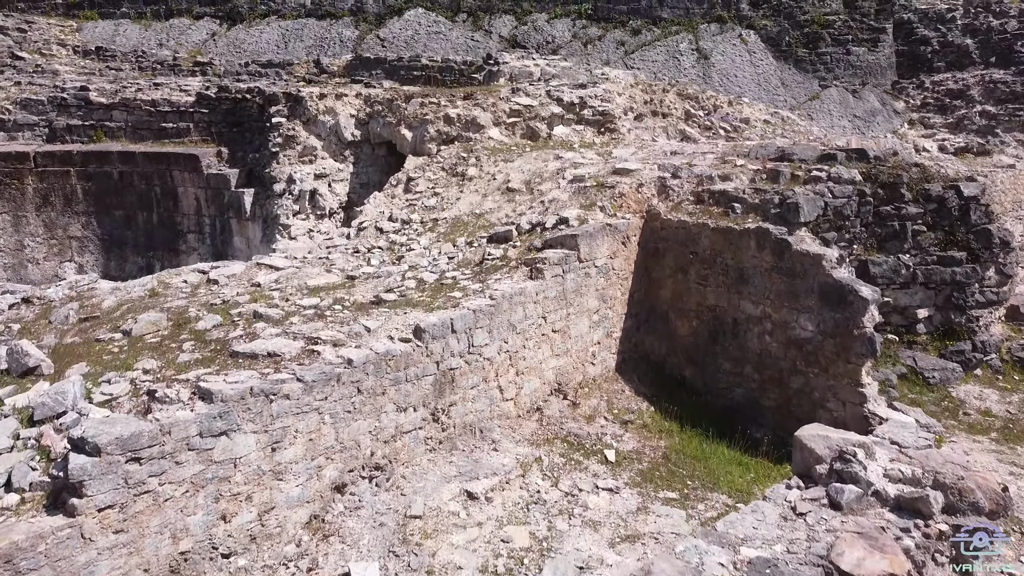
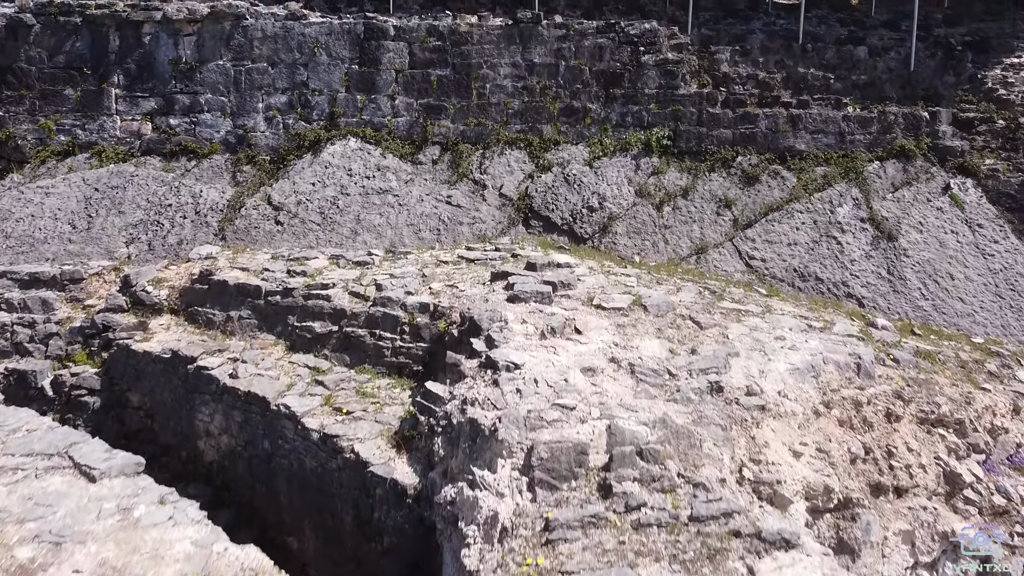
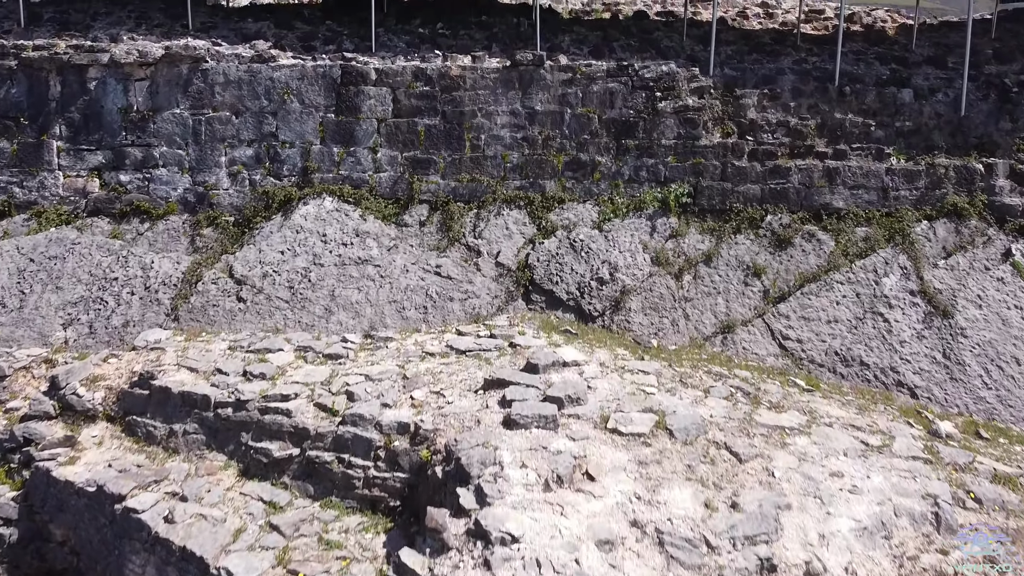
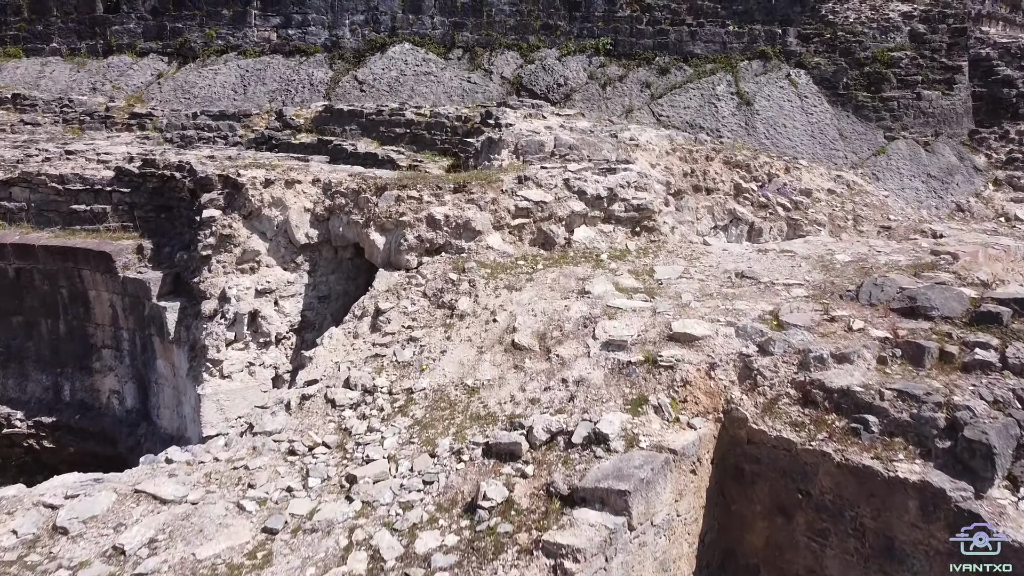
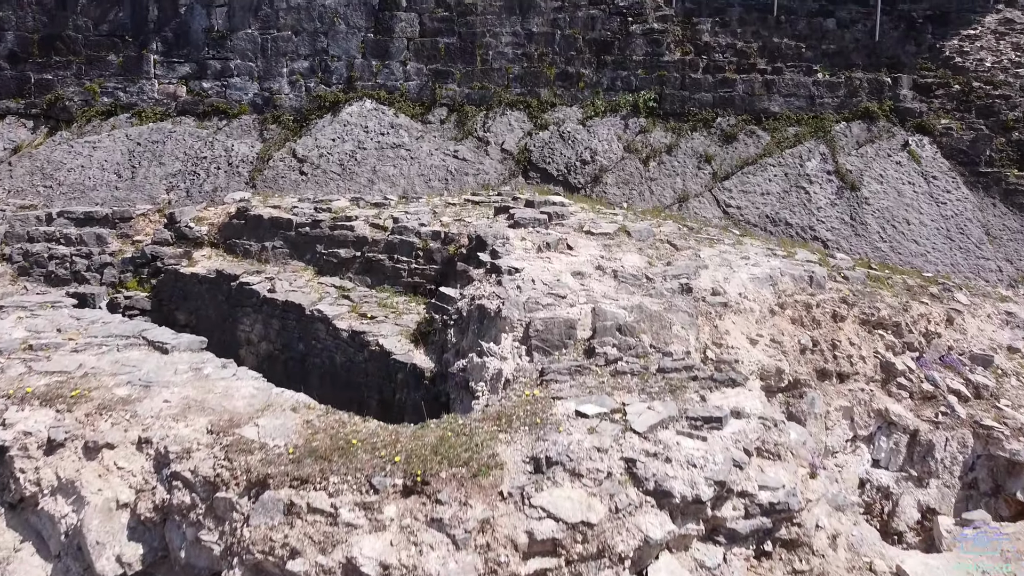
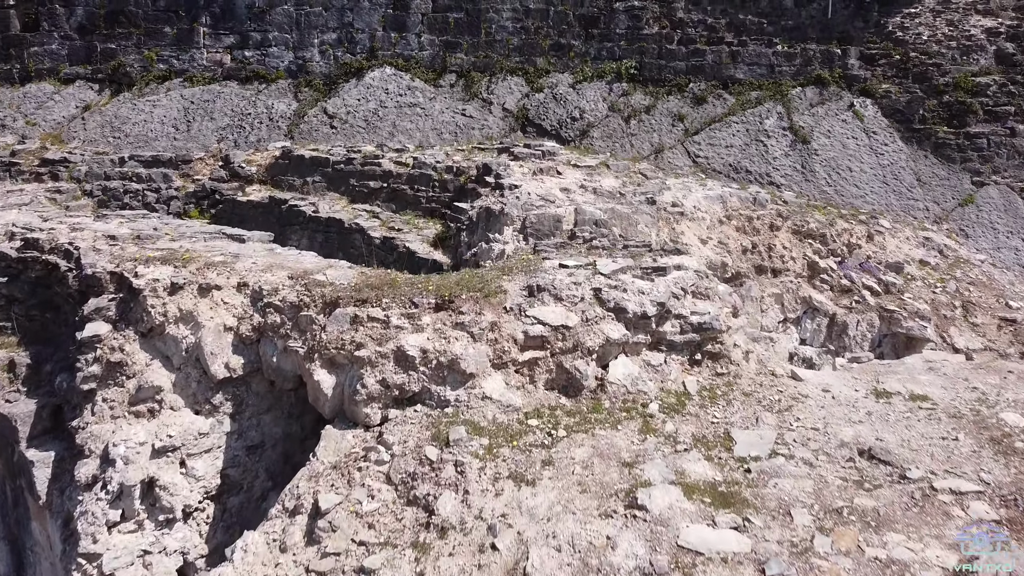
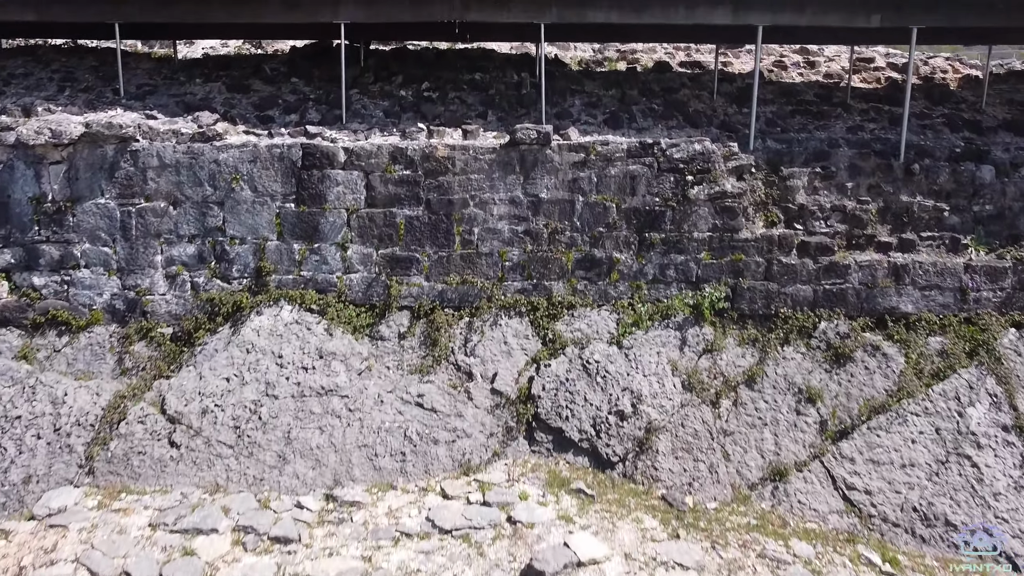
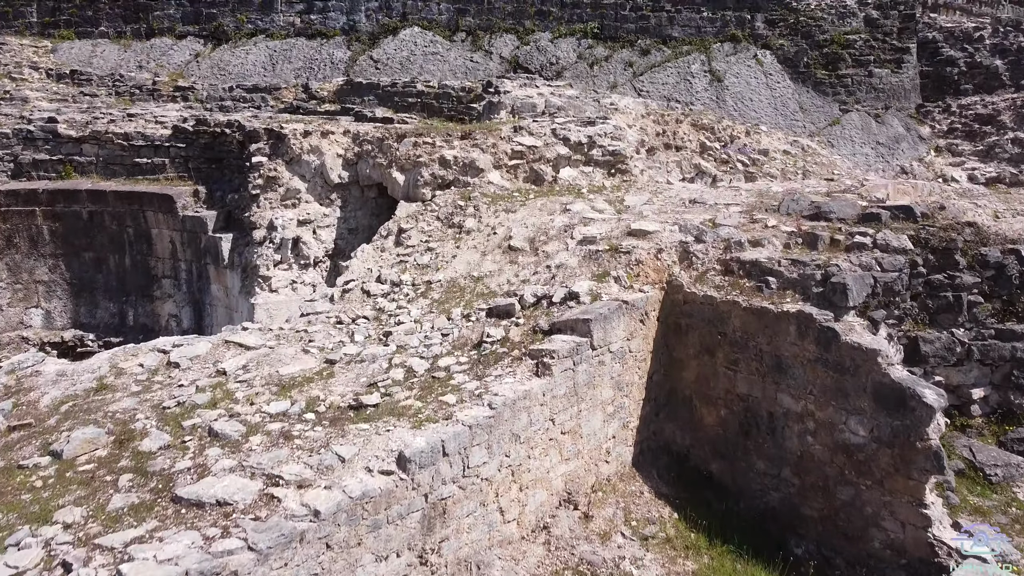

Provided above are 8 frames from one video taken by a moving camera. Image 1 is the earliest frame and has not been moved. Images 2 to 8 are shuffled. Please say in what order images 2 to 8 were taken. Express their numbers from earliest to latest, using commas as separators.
8, 4, 6, 5, 2, 3, 7
